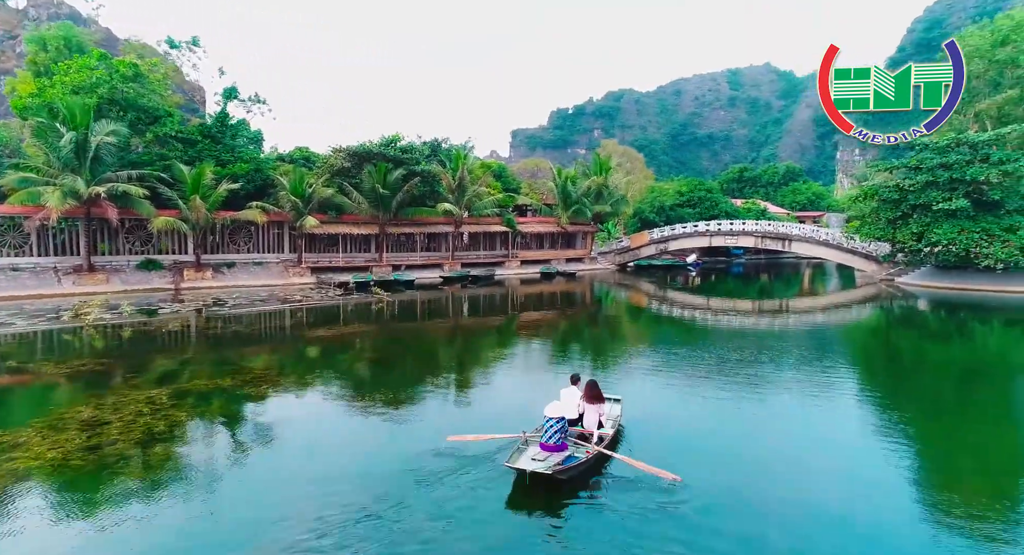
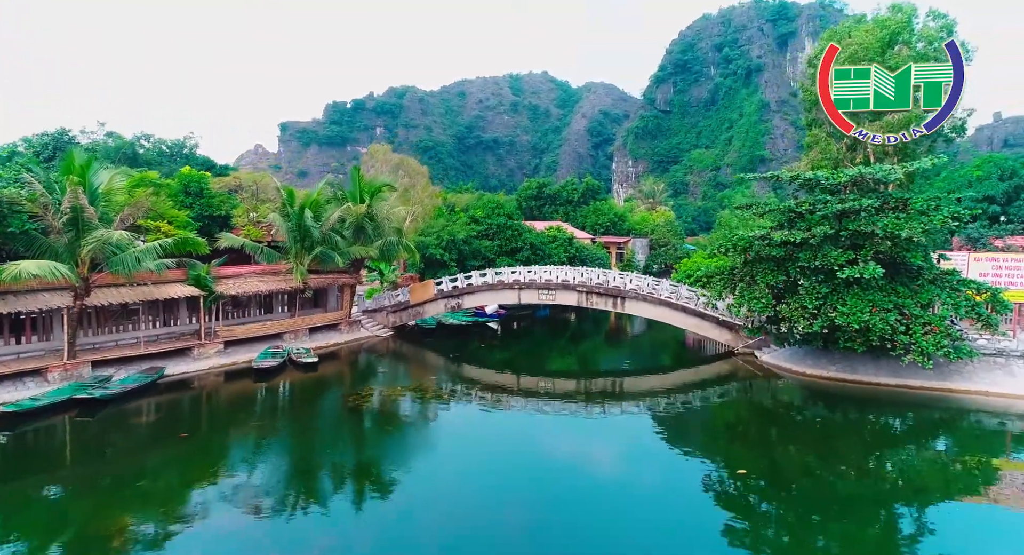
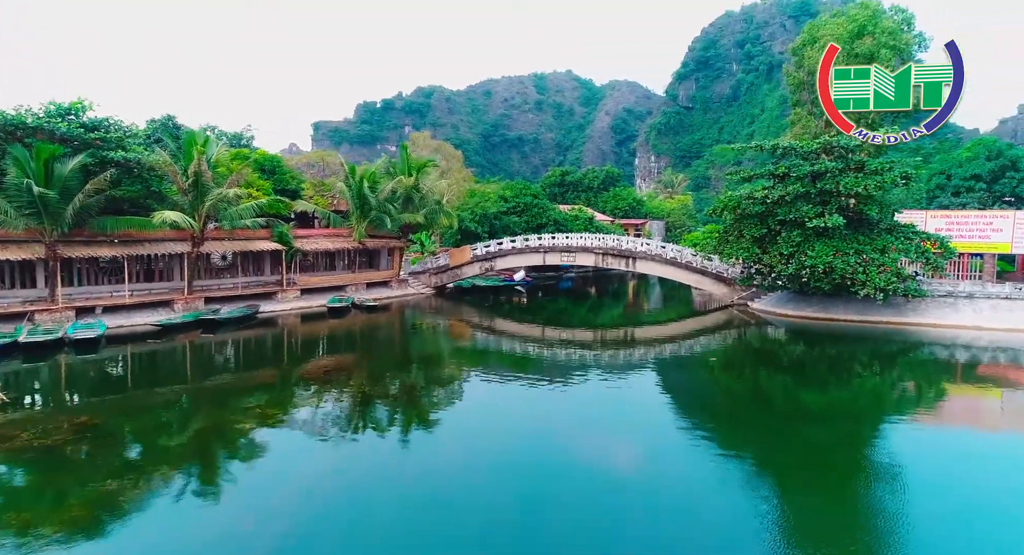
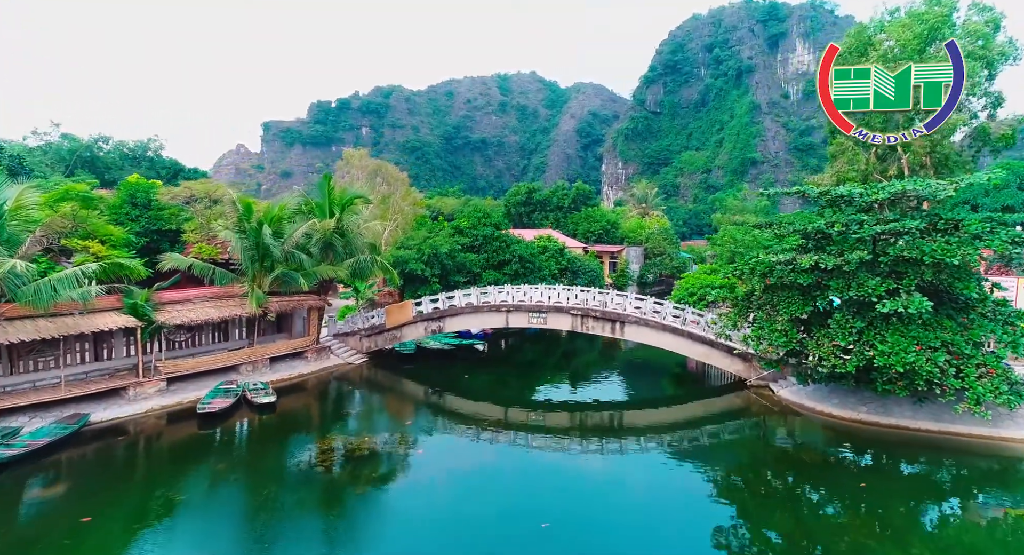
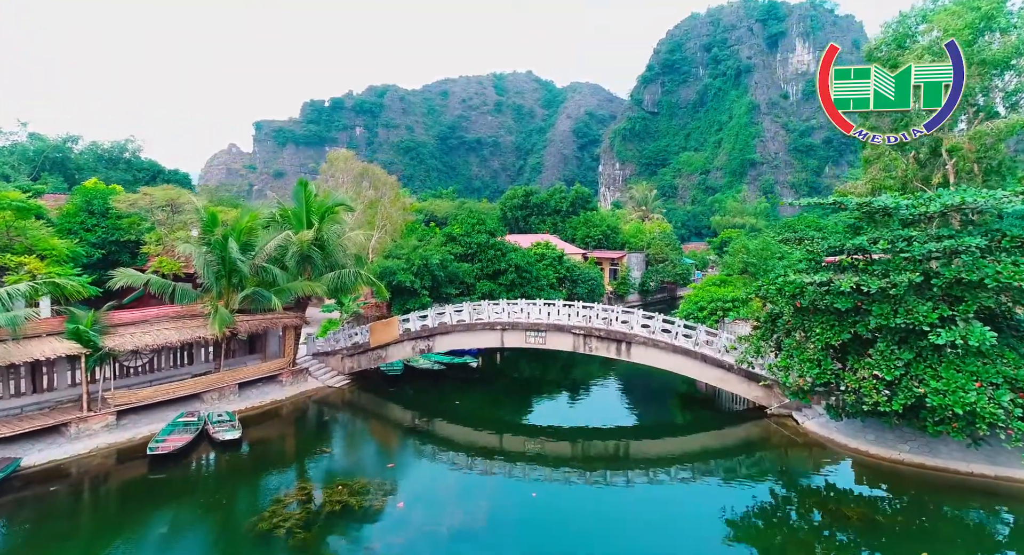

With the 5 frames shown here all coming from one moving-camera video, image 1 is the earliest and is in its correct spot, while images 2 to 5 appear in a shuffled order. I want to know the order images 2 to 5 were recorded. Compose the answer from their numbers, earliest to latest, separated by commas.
3, 2, 4, 5
